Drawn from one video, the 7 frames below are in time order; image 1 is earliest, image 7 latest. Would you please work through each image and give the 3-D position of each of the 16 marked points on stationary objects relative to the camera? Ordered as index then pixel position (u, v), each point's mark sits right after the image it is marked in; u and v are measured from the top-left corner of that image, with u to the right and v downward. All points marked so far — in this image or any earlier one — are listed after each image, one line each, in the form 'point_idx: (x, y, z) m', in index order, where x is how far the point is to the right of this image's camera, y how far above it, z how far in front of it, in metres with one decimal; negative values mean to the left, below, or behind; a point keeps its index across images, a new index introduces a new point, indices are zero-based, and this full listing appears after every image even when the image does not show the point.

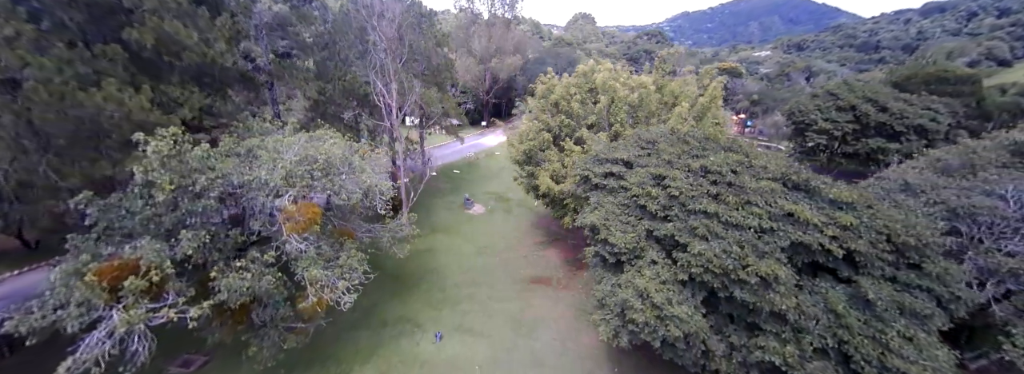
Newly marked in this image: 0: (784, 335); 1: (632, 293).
0: (+6.2, -3.3, +7.3) m
1: (+2.9, -2.6, +7.7) m
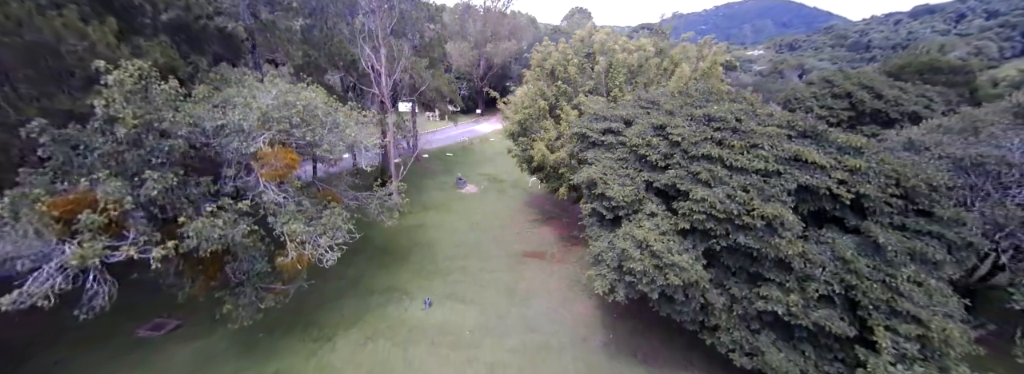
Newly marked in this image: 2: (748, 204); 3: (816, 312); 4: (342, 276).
0: (+6.0, -2.0, +7.0) m
1: (+2.7, -1.3, +7.4) m
2: (+4.7, -0.3, +6.5) m
3: (+6.2, -2.5, +6.5) m
4: (-6.6, -3.5, +12.6) m
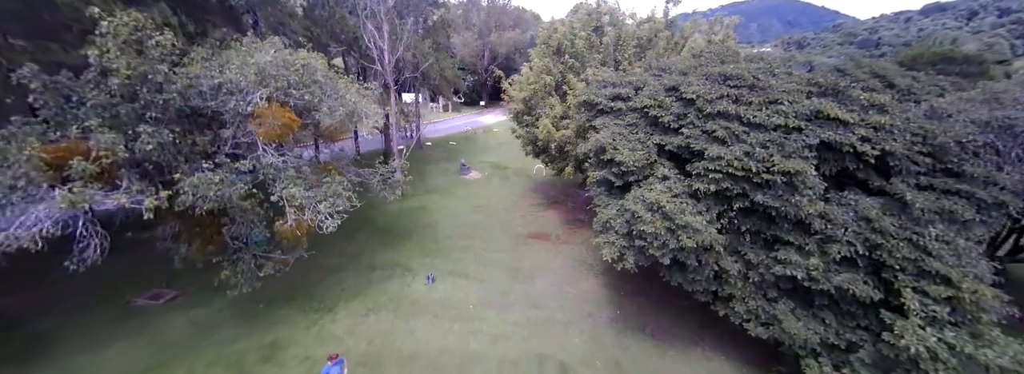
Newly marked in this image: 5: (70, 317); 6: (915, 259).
0: (+6.1, -1.2, +6.7) m
1: (+2.8, -0.4, +7.1) m
2: (+4.9, +0.5, +6.1) m
3: (+6.3, -1.7, +6.2) m
4: (-6.5, -2.5, +12.4) m
5: (-11.6, -3.4, +8.4) m
6: (+7.2, -1.3, +5.7) m
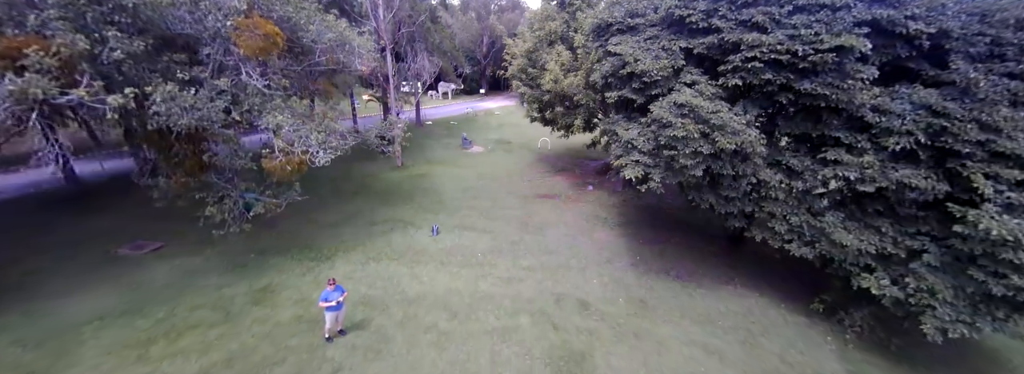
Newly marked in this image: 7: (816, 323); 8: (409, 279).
0: (+6.4, +0.8, +5.9) m
1: (+3.1, +1.4, +6.4) m
2: (+5.1, +2.5, +5.4) m
3: (+6.5, +0.3, +5.5) m
4: (-6.2, -0.9, +11.7) m
5: (-11.3, -1.9, +7.7) m
6: (+7.4, +0.7, +5.0) m
7: (+6.6, -3.0, +7.0) m
8: (-2.6, -2.3, +8.1) m
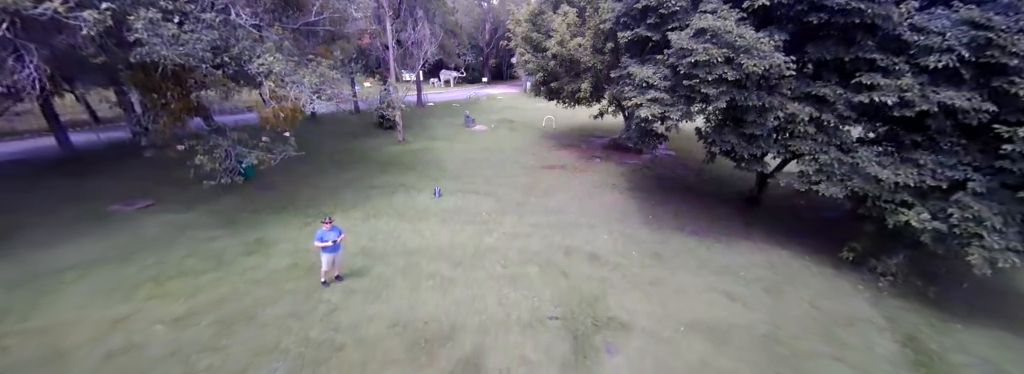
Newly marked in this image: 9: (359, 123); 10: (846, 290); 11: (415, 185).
0: (+6.5, +2.0, +5.4) m
1: (+3.2, +2.6, +5.9) m
2: (+5.2, +3.6, +4.9) m
3: (+6.7, +1.5, +5.0) m
4: (-6.0, +0.4, +11.3) m
5: (-11.1, -0.7, +7.4) m
6: (+7.5, +1.9, +4.5) m
7: (+6.7, -1.7, +6.5) m
8: (-2.4, -1.1, +7.7) m
9: (-9.2, +3.8, +19.3) m
10: (+6.3, -2.0, +6.1) m
11: (-3.3, 0.0, +10.8) m
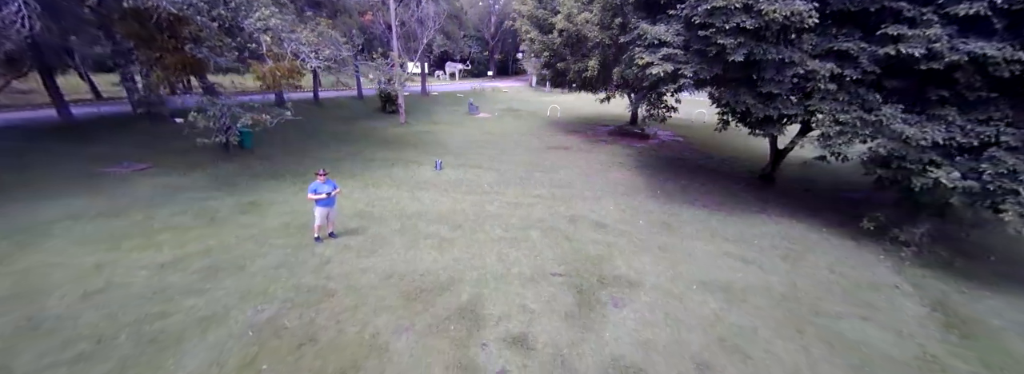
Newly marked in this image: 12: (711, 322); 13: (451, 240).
0: (+6.6, +2.6, +5.1) m
1: (+3.3, +3.3, +5.6) m
2: (+5.3, +4.3, +4.6) m
3: (+6.7, +2.1, +4.6) m
4: (-5.9, +1.2, +11.1) m
5: (-11.0, +0.2, +7.3) m
6: (+7.6, +2.6, +4.1) m
7: (+6.8, -1.1, +6.2) m
8: (-2.4, -0.3, +7.5) m
9: (-8.9, +4.7, +19.1) m
10: (+6.4, -1.3, +5.8) m
11: (-3.2, +0.9, +10.6) m
12: (+2.5, -1.7, +4.0) m
13: (-1.1, -0.9, +5.8) m
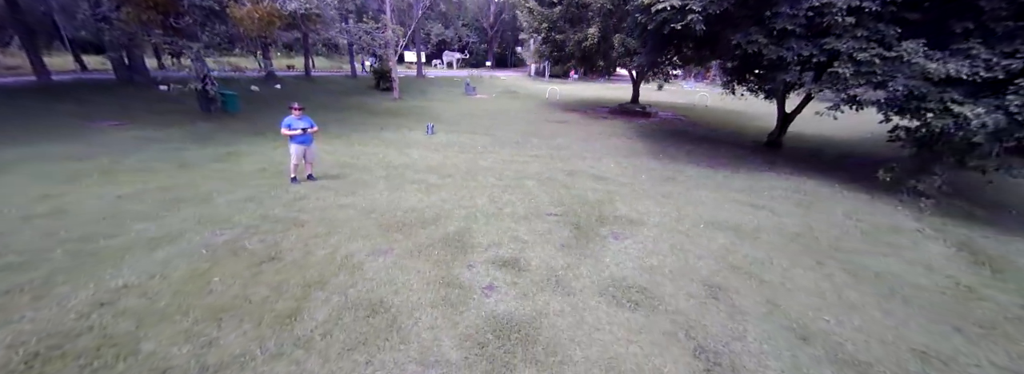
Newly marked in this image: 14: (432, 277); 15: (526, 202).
0: (+6.5, +3.5, +4.7) m
1: (+3.2, +4.3, +5.2) m
2: (+5.2, +5.2, +4.2) m
3: (+6.7, +3.0, +4.2) m
4: (-6.0, +2.3, +10.7) m
5: (-11.1, +1.3, +6.8) m
6: (+7.5, +3.4, +3.7) m
7: (+6.6, -0.2, +5.8) m
8: (-2.5, +0.7, +7.1) m
9: (-9.0, +5.8, +18.6) m
10: (+6.3, -0.4, +5.4) m
11: (-3.3, +1.9, +10.2) m
12: (+2.3, -0.7, +3.6) m
13: (-1.2, 0.0, +5.4) m
14: (-0.7, -0.8, +2.9) m
15: (+0.2, -0.2, +4.8) m
